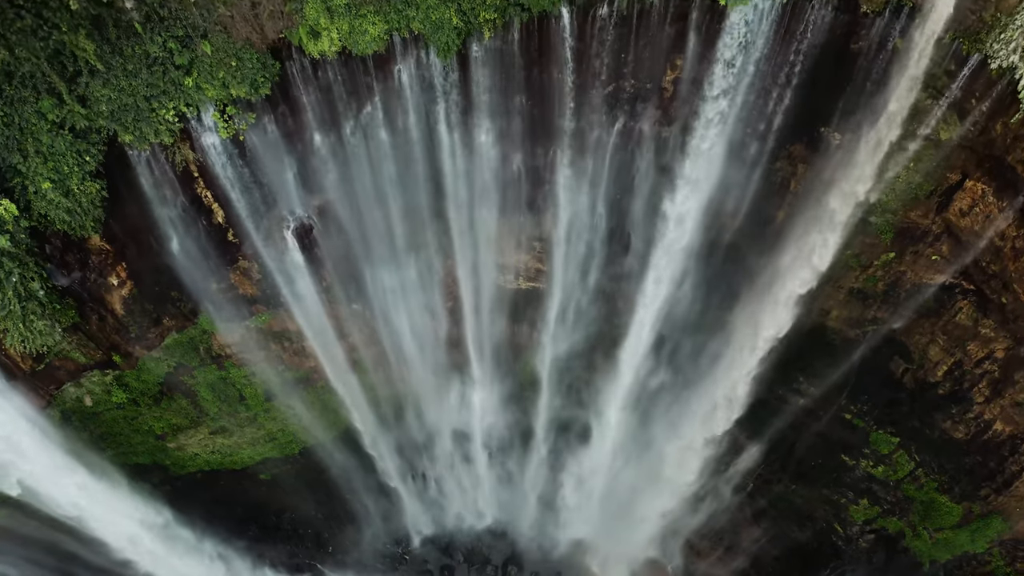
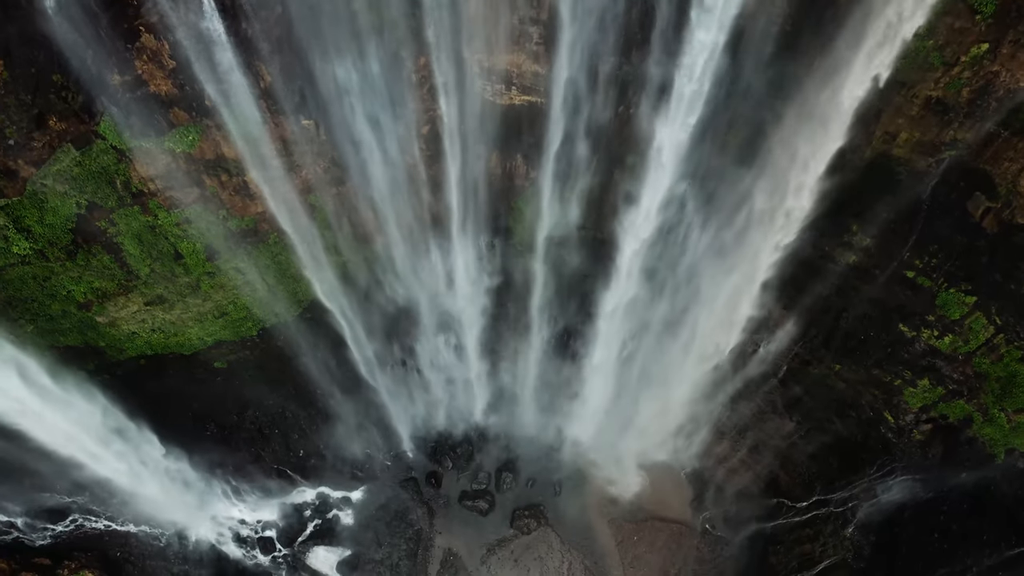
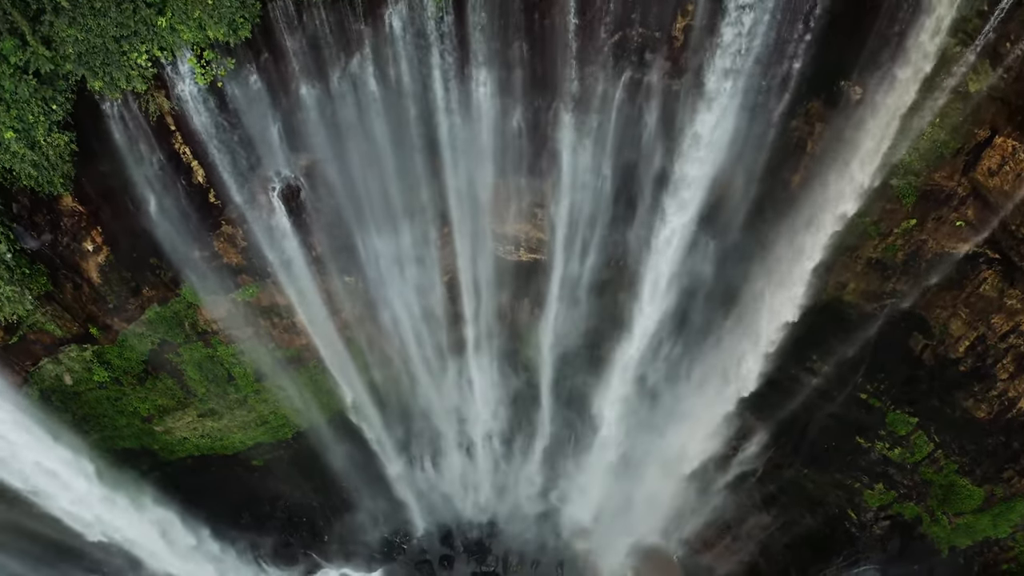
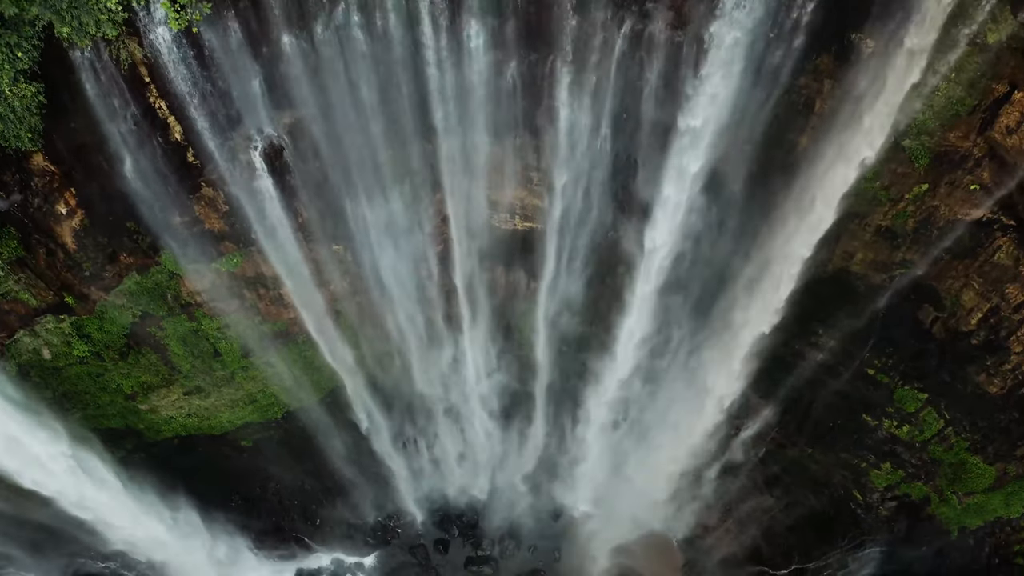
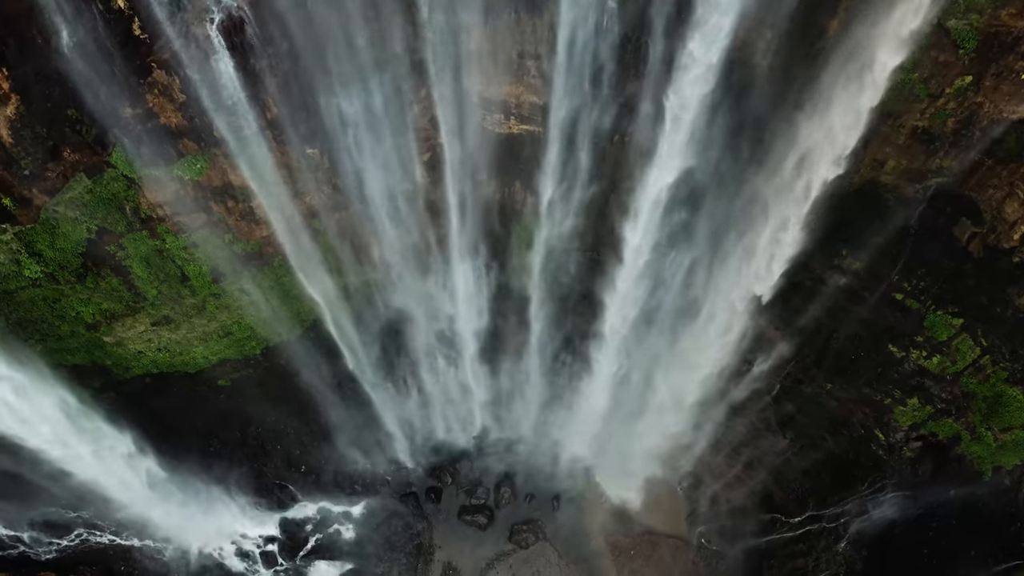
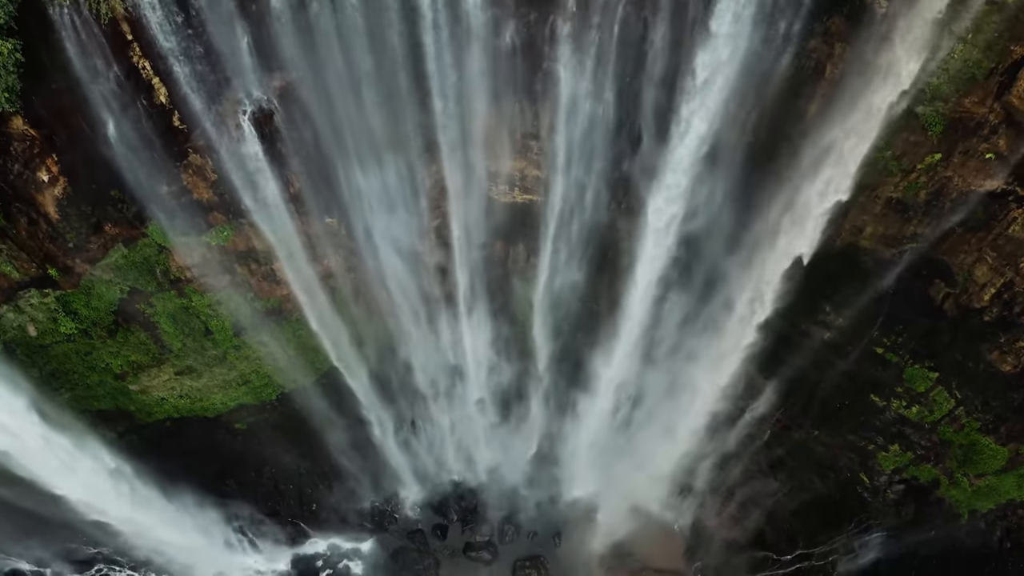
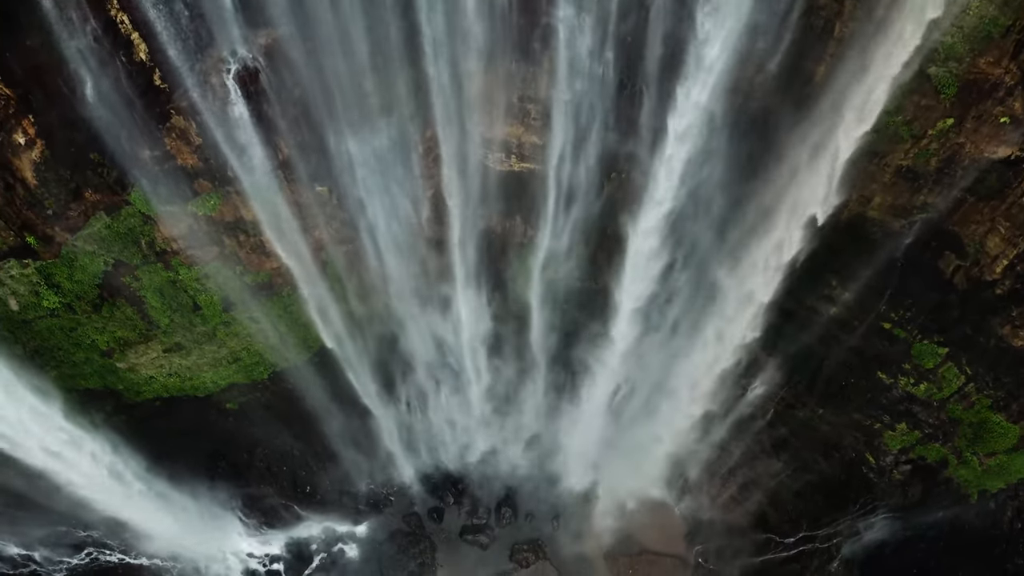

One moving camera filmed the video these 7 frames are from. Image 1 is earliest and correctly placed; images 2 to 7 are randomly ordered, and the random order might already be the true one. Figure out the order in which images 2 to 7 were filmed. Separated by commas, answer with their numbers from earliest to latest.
3, 4, 6, 7, 5, 2
